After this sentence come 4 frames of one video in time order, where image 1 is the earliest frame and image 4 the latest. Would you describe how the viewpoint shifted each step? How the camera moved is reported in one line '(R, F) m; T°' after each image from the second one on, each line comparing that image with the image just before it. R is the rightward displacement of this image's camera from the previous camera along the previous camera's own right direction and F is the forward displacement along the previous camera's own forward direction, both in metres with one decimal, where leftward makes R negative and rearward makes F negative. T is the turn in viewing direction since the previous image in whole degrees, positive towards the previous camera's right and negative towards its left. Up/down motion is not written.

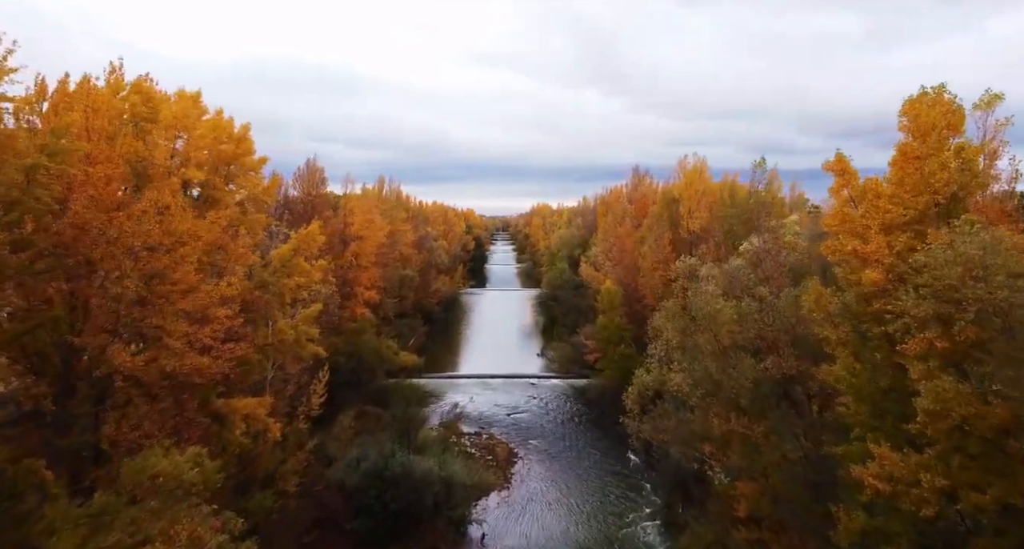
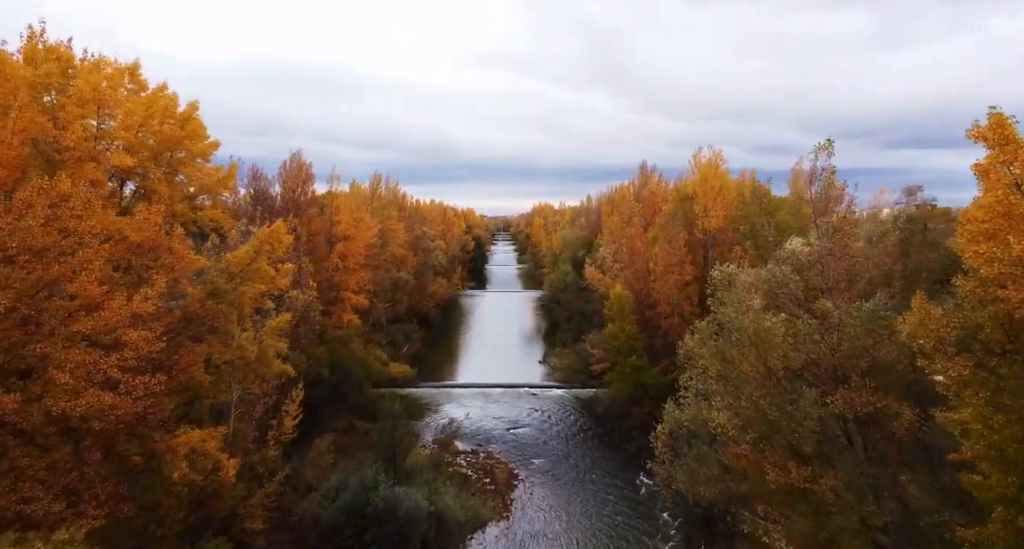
(0.0, +2.6) m; 0°
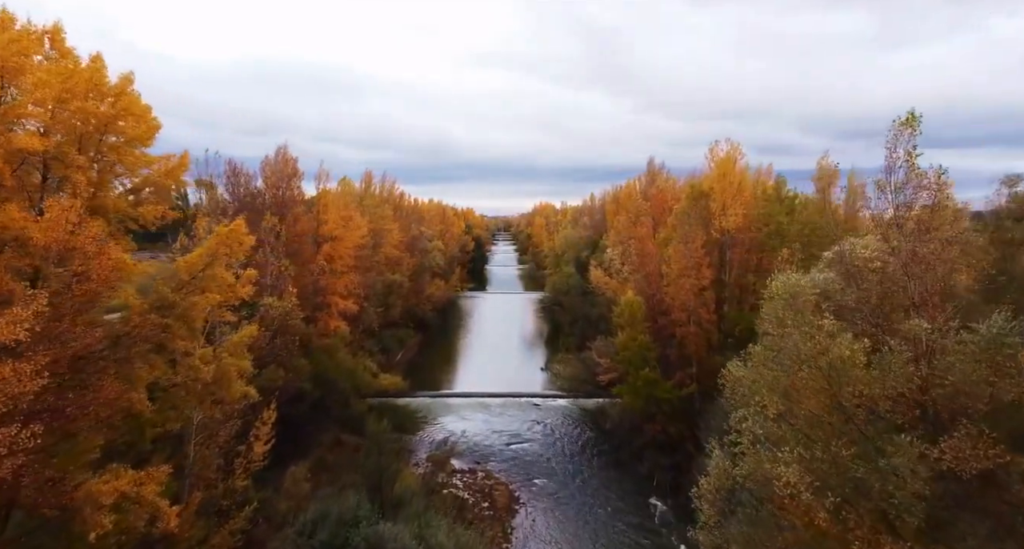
(0.0, +2.3) m; 0°
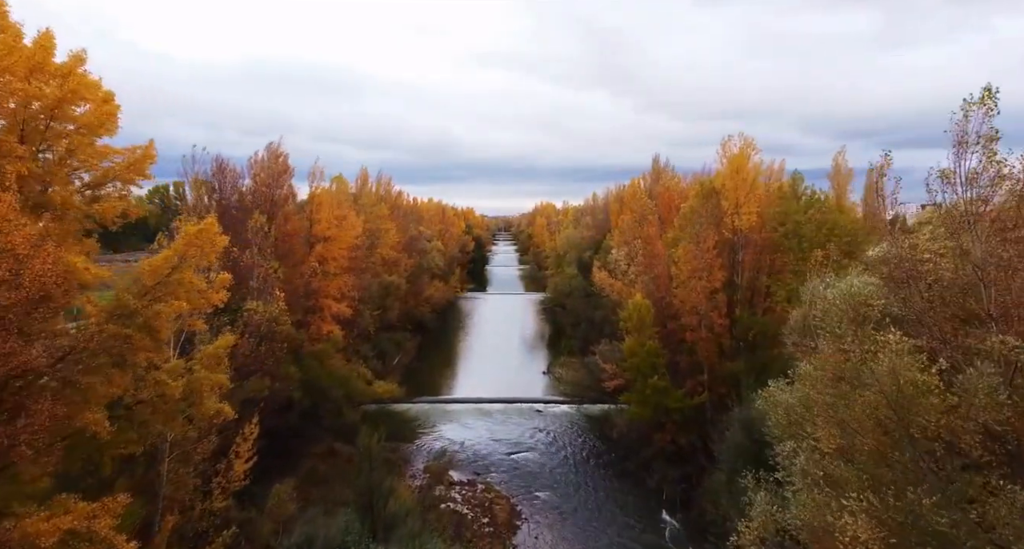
(0.0, +1.3) m; 0°
